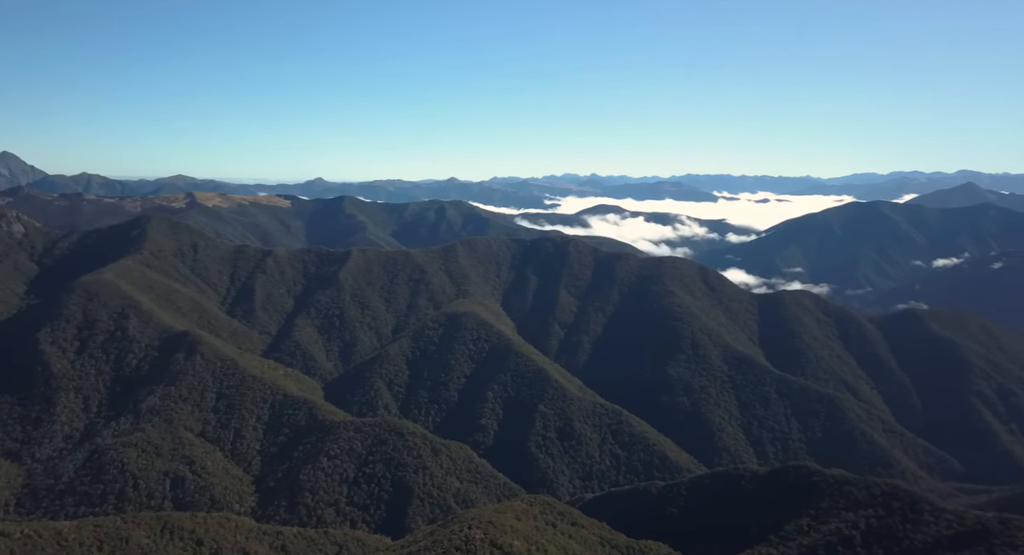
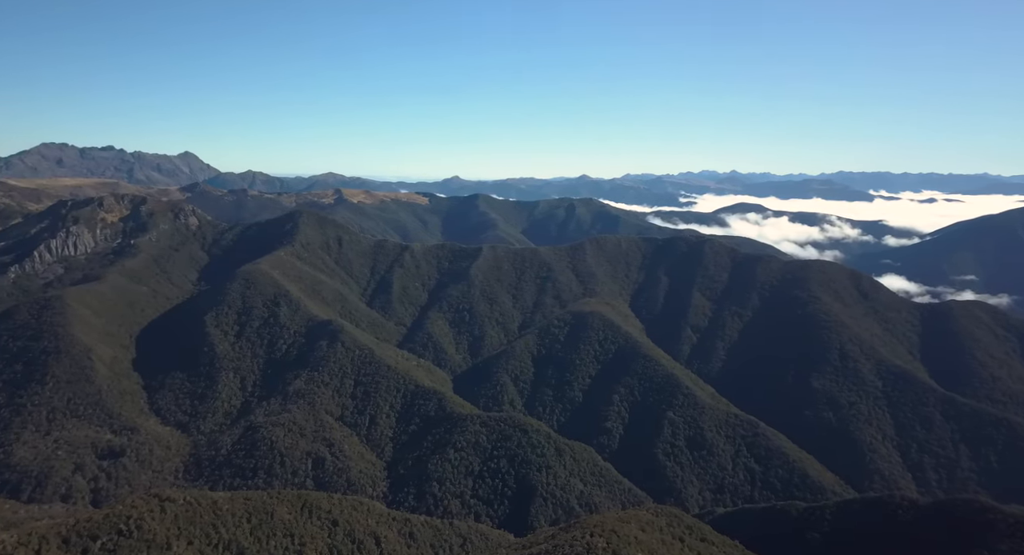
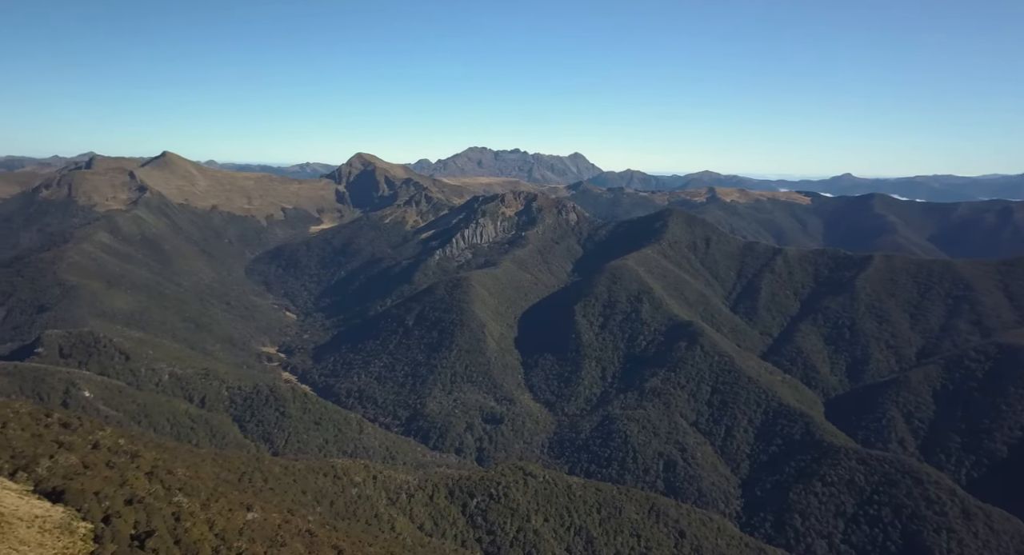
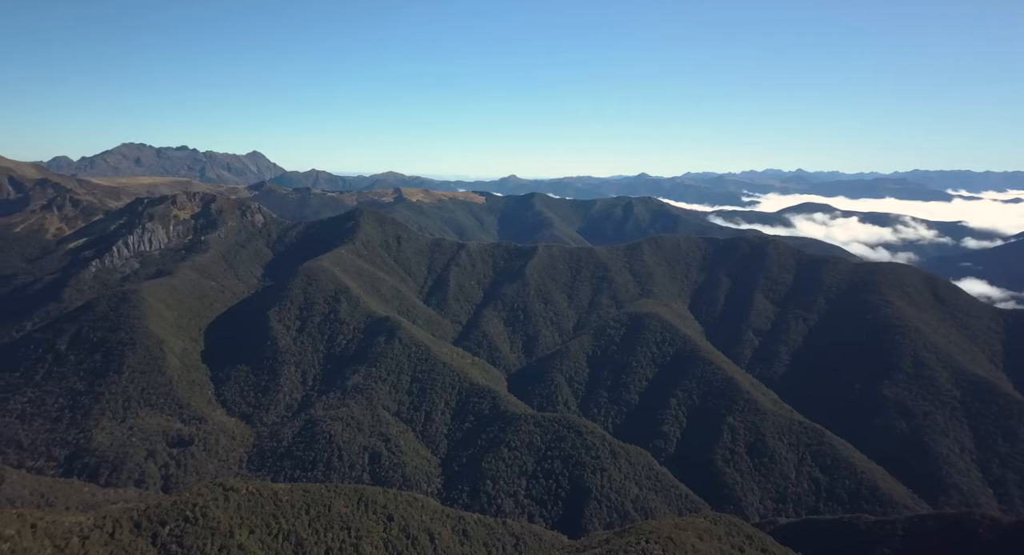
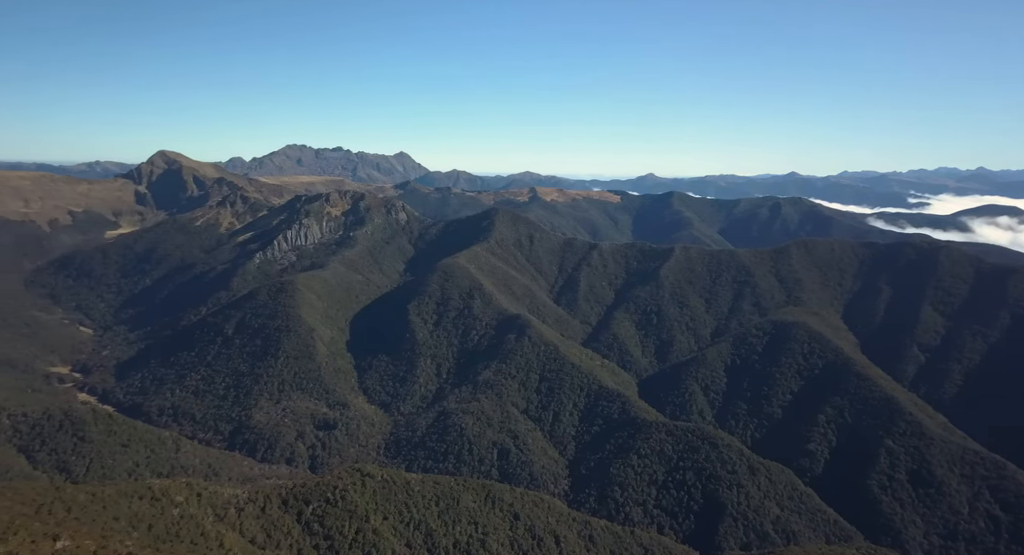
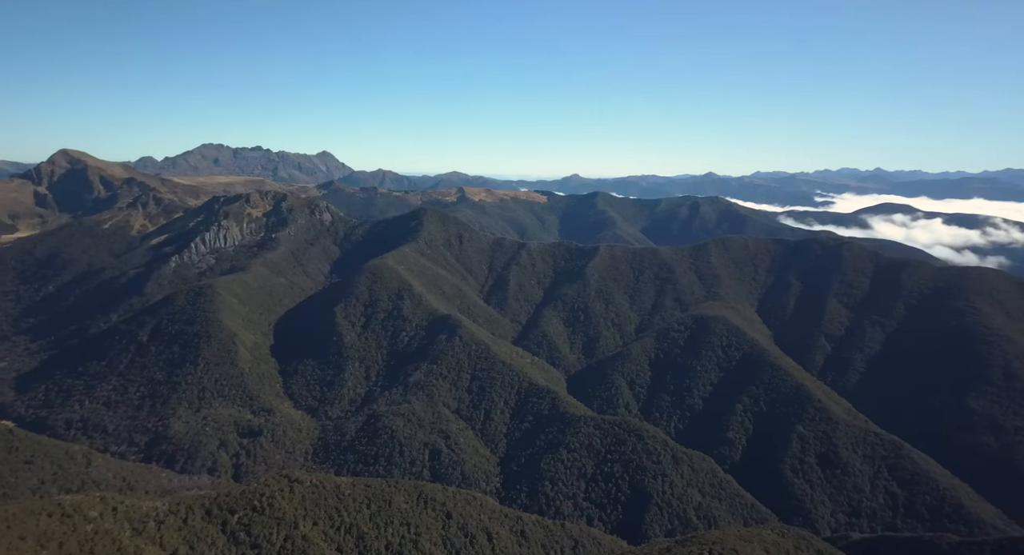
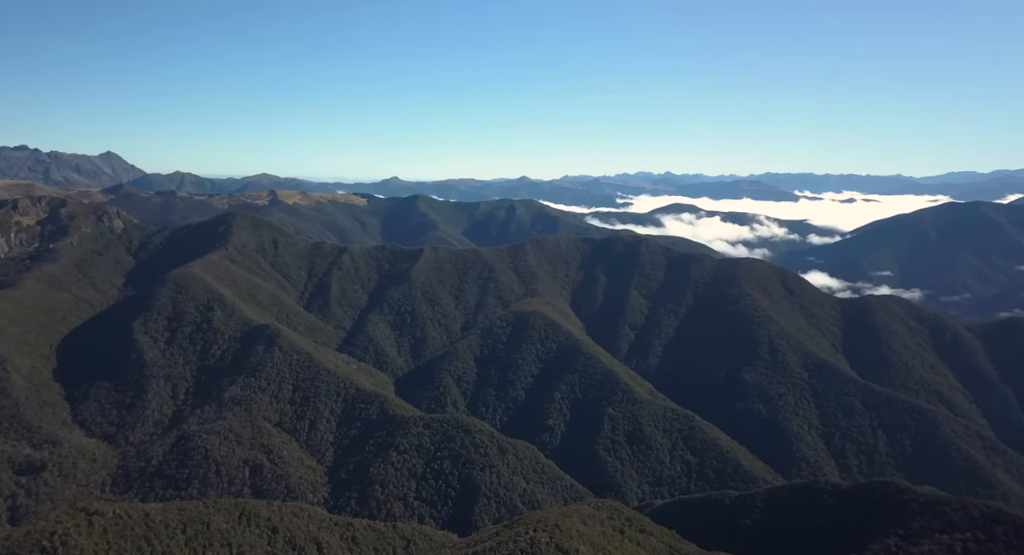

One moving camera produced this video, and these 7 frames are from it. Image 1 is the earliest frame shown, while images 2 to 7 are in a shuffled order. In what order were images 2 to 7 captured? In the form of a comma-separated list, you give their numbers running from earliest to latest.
7, 2, 4, 6, 5, 3
